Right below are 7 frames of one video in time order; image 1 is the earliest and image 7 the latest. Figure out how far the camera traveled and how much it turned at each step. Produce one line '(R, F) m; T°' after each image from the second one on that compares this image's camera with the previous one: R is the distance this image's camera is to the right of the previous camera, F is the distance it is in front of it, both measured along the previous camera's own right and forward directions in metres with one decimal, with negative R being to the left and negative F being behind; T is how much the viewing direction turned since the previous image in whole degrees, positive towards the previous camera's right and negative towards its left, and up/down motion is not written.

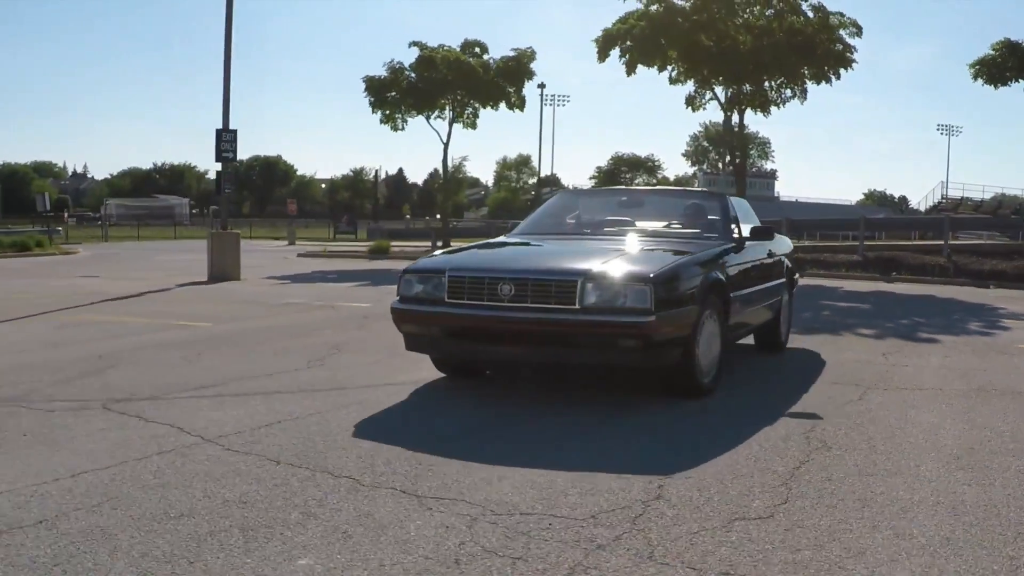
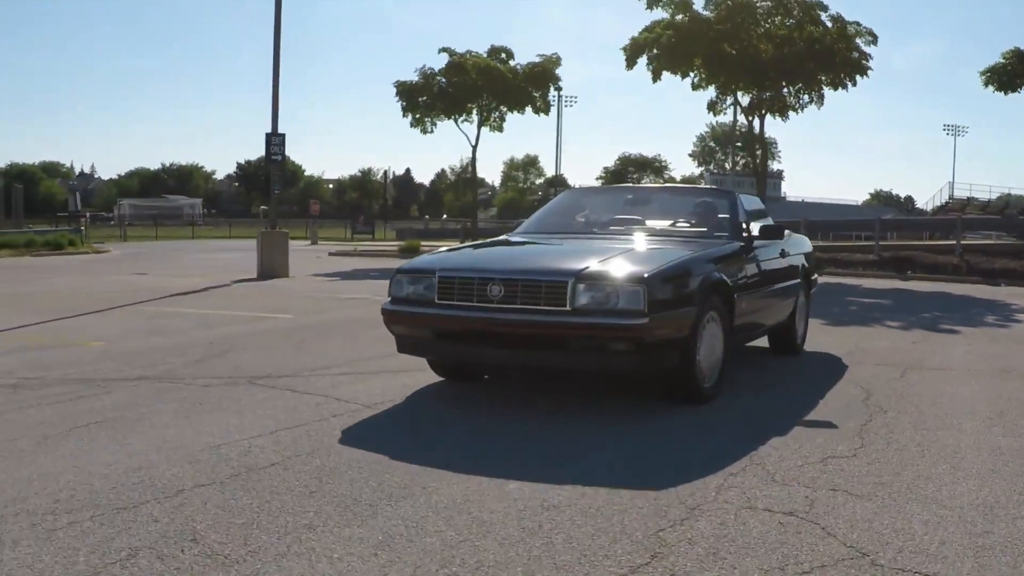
(-0.3, -0.4) m; 0°
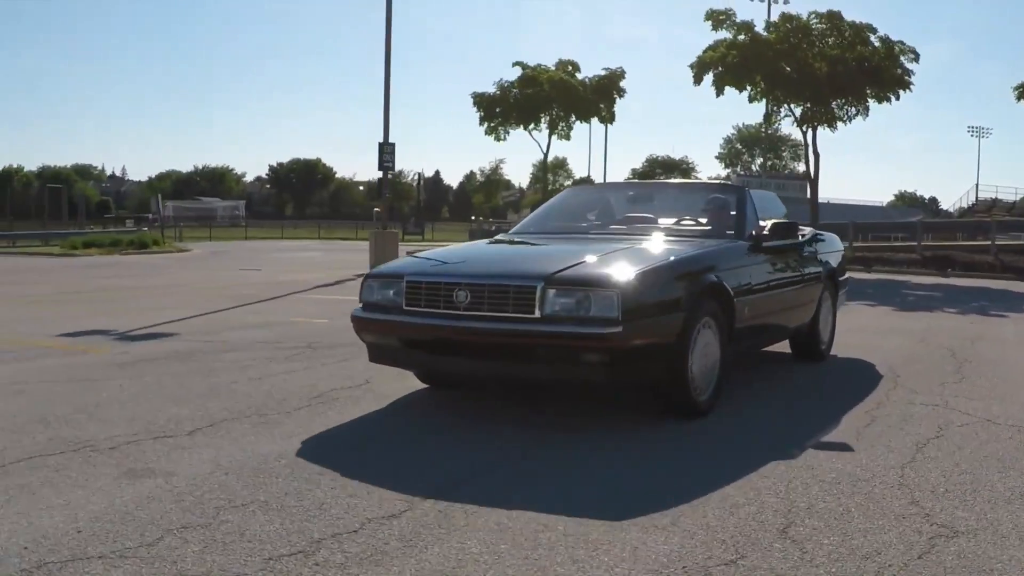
(-0.6, -1.1) m; -1°
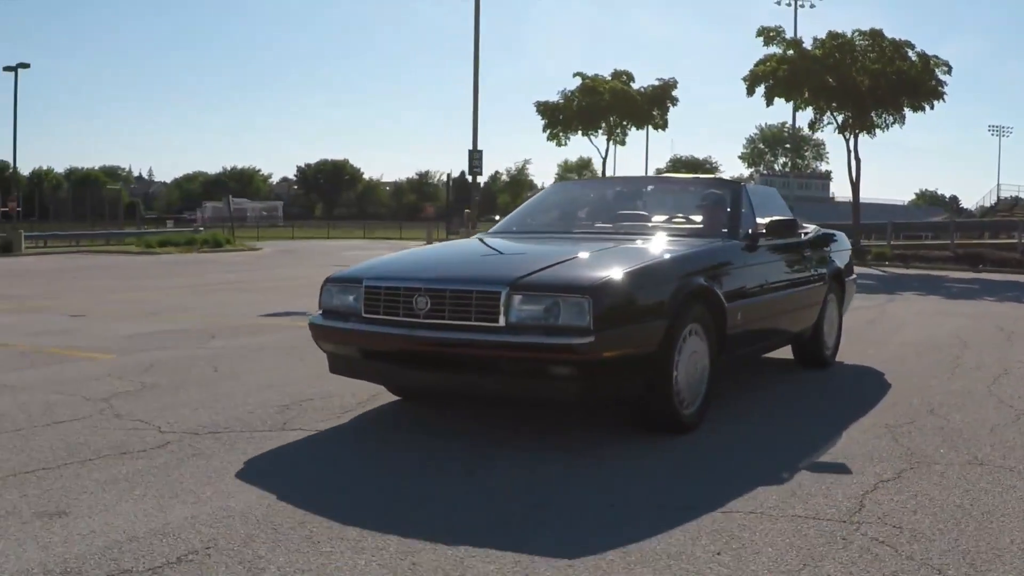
(0.0, -0.5) m; -1°
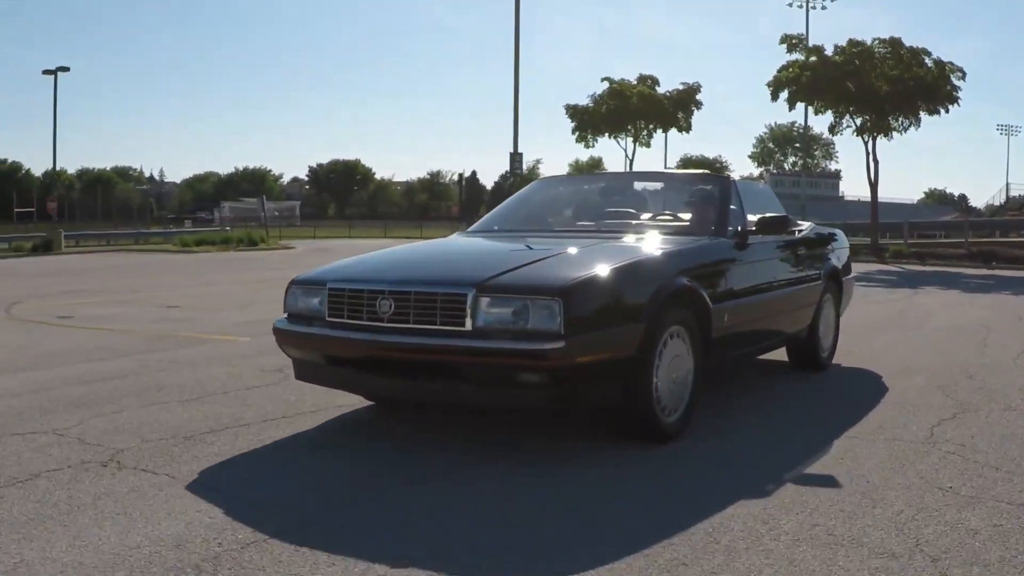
(+0.4, +0.3) m; -1°
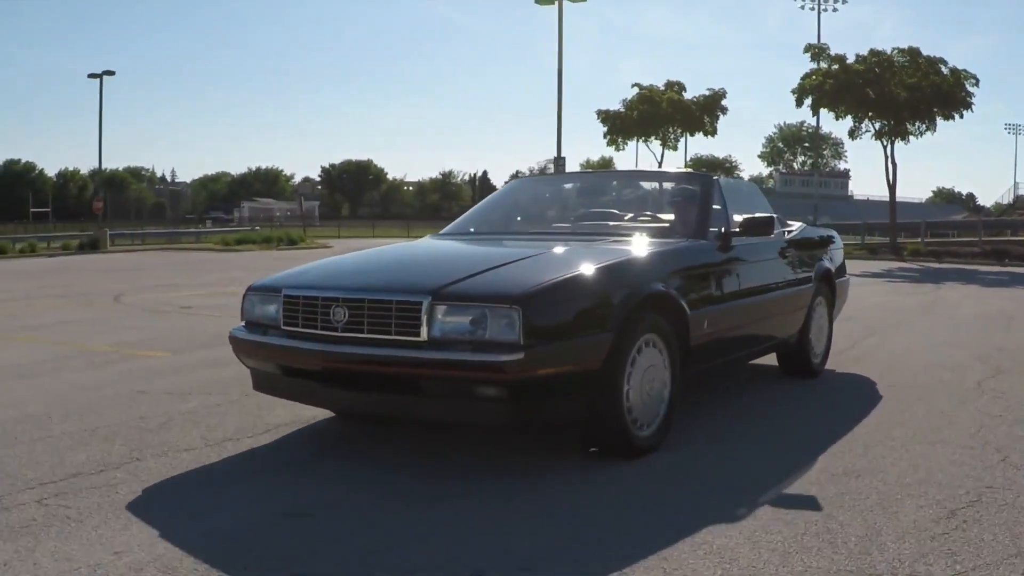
(+0.5, +0.3) m; -1°
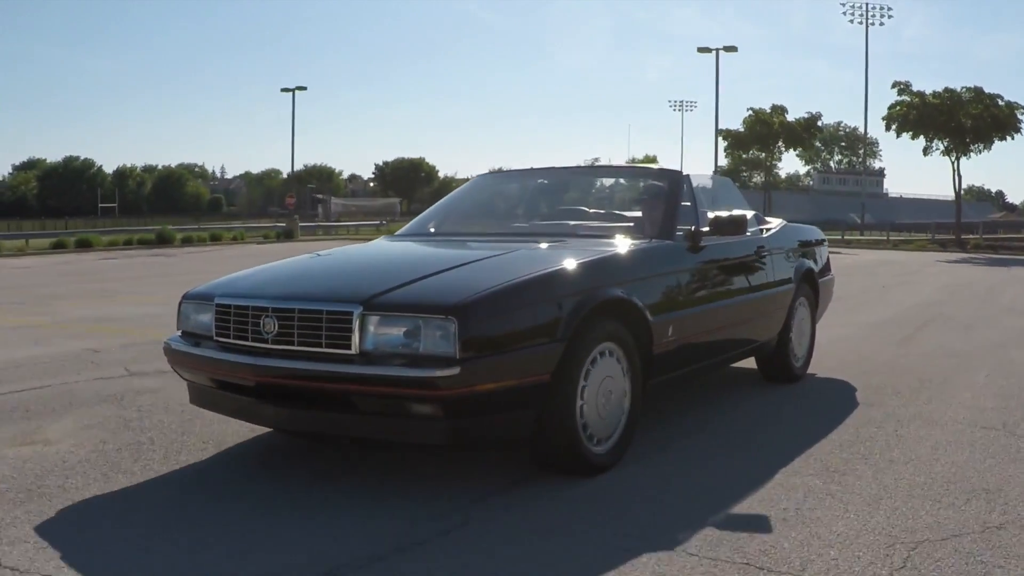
(+1.1, +0.3) m; -4°
